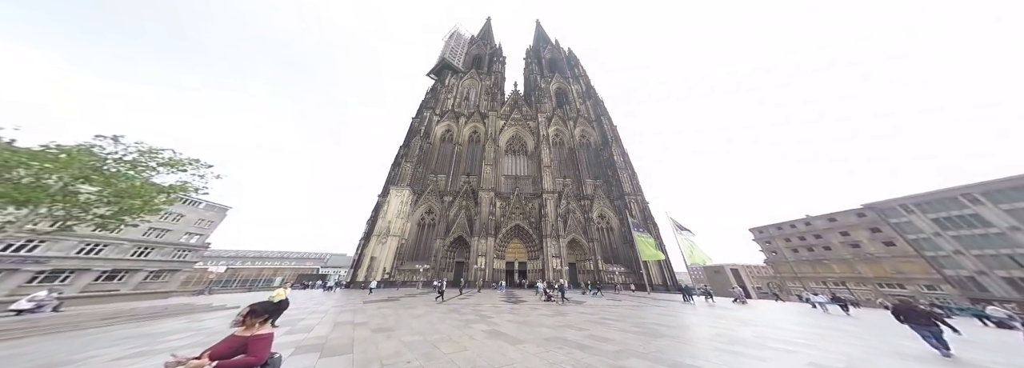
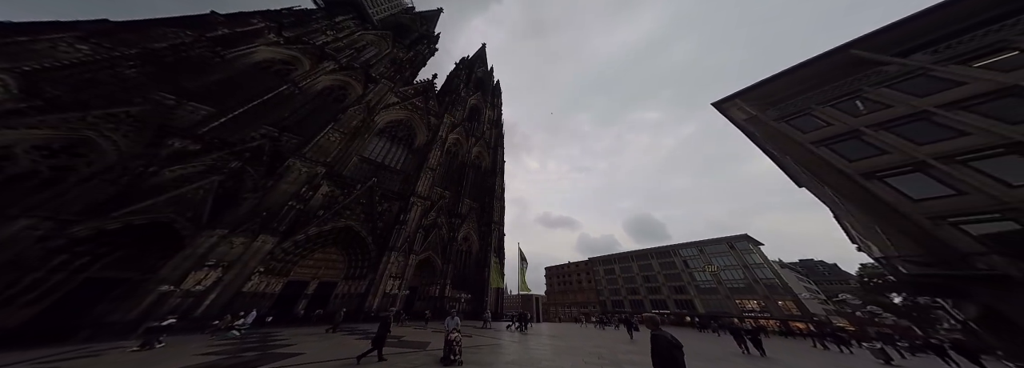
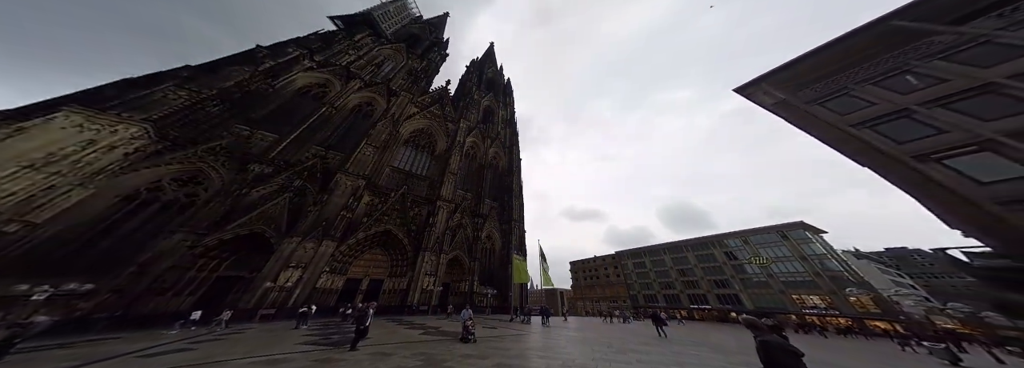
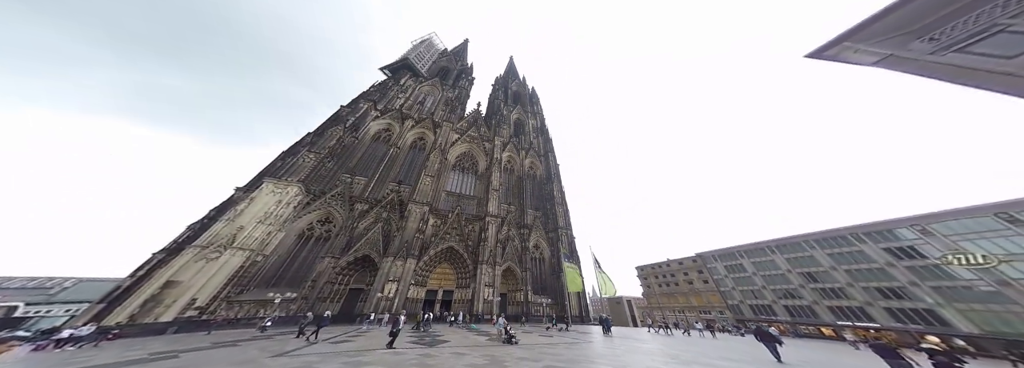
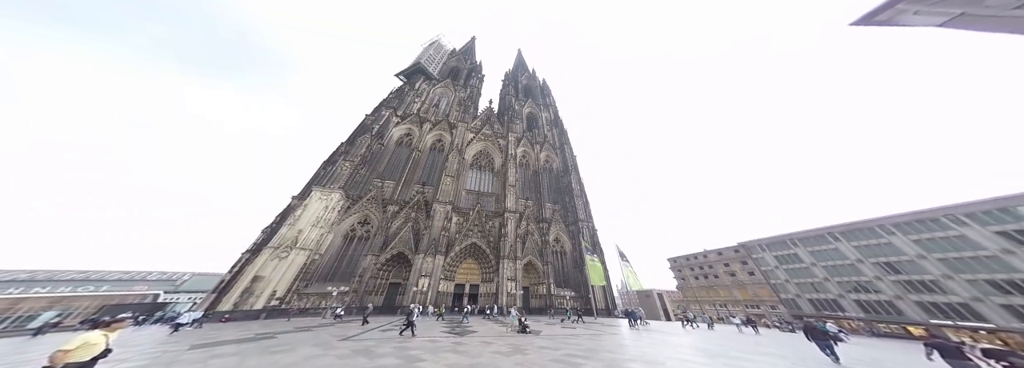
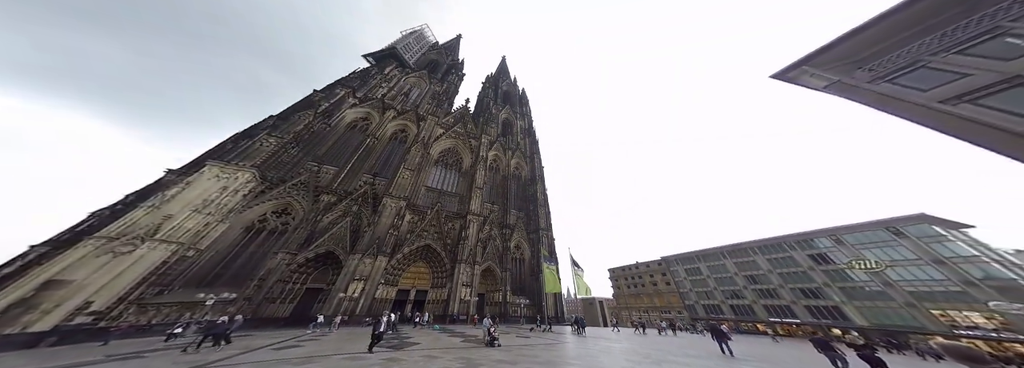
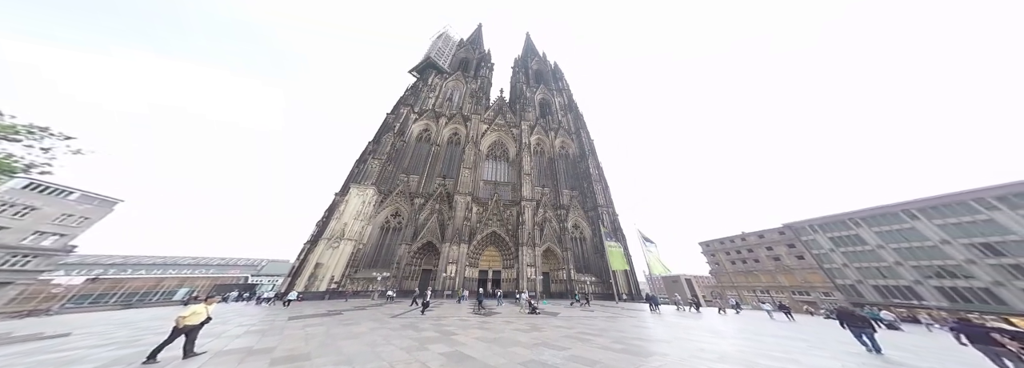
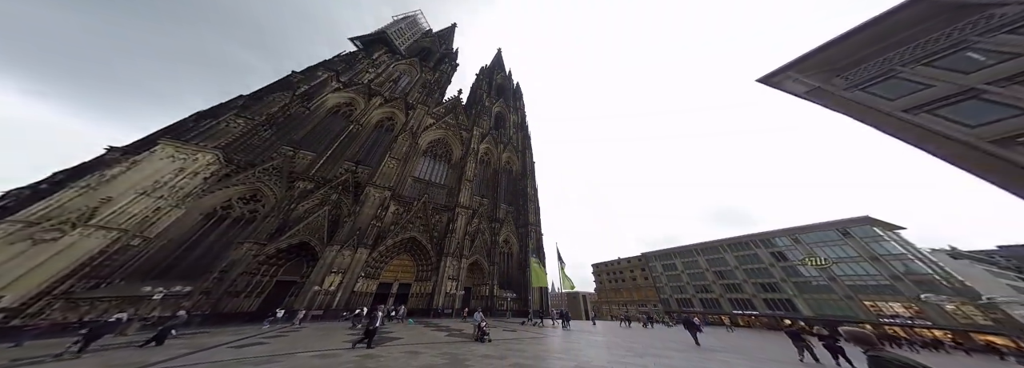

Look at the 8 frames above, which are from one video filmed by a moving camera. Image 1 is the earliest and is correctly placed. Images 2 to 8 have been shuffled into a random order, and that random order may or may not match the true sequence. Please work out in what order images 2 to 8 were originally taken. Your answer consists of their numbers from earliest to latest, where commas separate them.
7, 5, 4, 6, 8, 3, 2
